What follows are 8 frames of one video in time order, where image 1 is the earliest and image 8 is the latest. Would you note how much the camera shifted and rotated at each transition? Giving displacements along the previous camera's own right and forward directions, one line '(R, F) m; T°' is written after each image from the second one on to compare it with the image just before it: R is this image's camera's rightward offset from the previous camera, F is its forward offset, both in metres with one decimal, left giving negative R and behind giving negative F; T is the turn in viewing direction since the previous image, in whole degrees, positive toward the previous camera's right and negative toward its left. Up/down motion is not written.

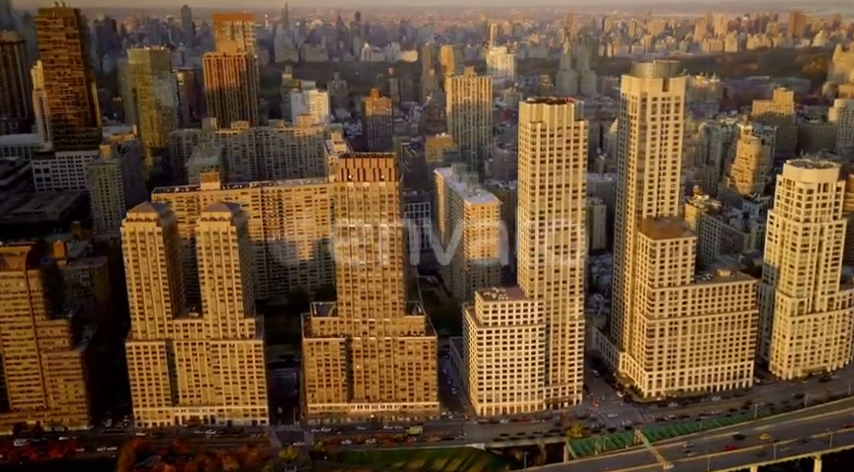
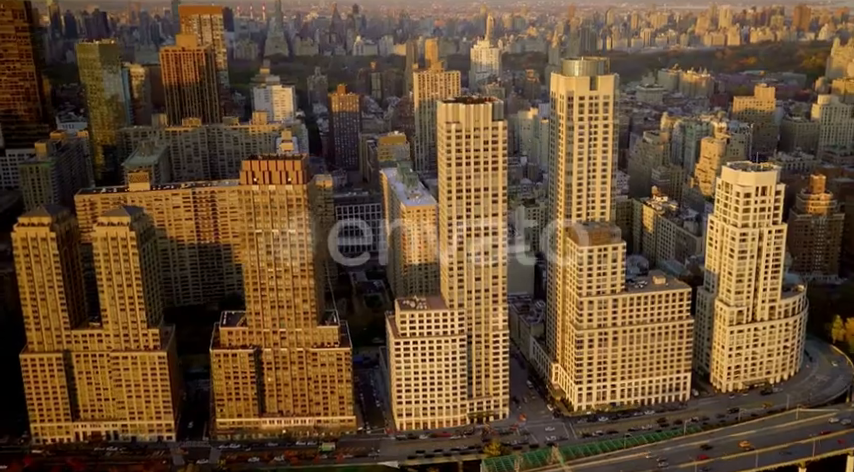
(+4.8, +2.1) m; 0°
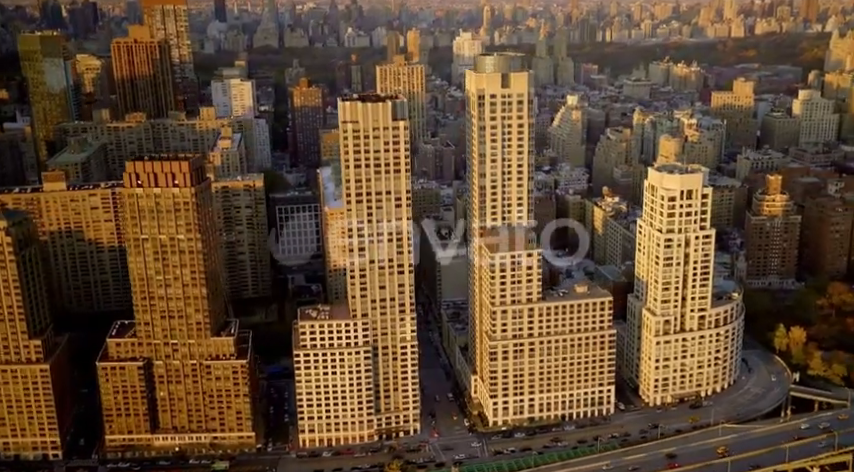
(+5.3, +2.4) m; 0°
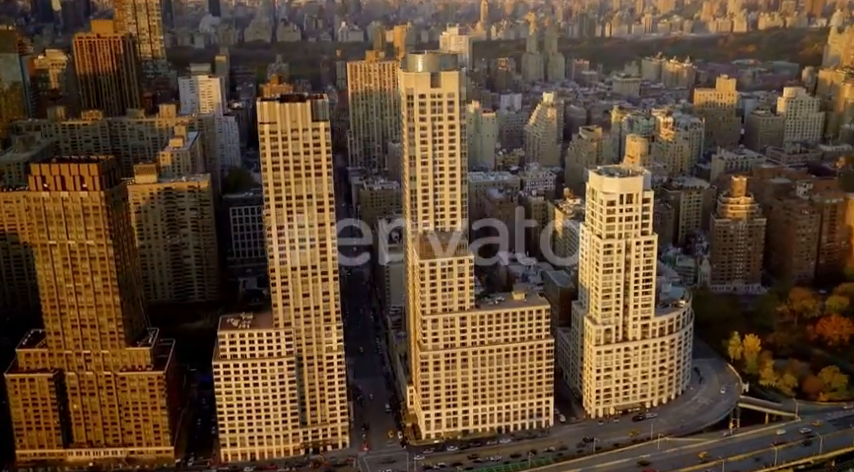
(+3.9, +1.7) m; 0°
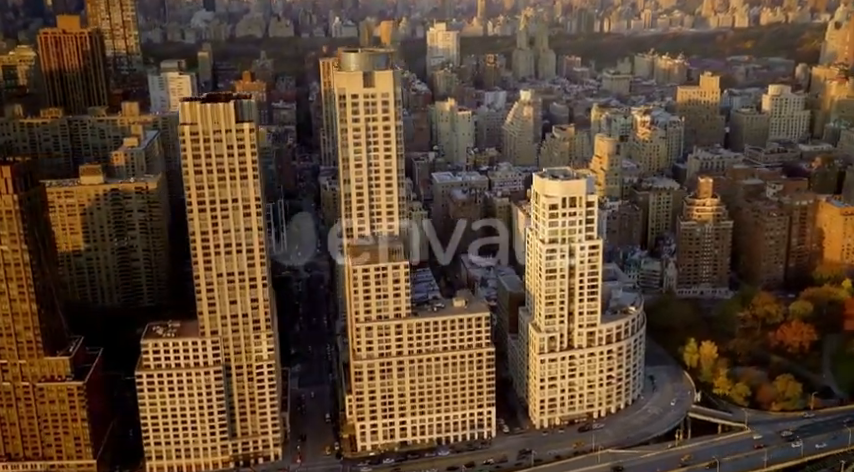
(+3.4, +1.5) m; 0°
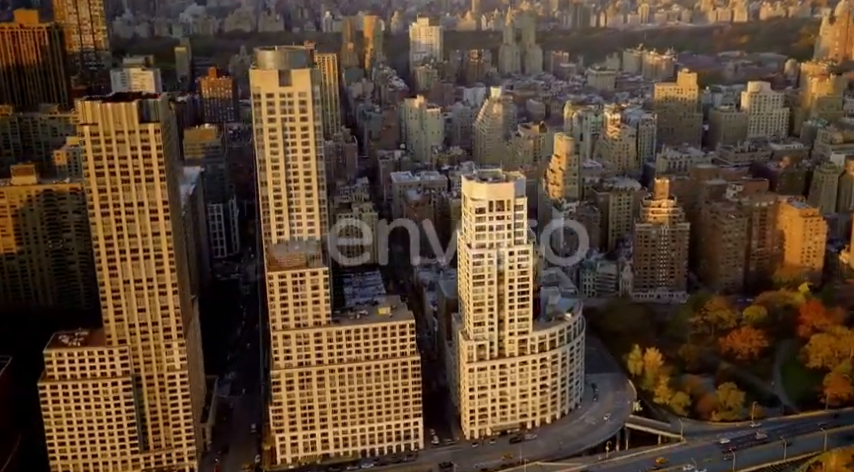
(+3.9, +1.5) m; 0°
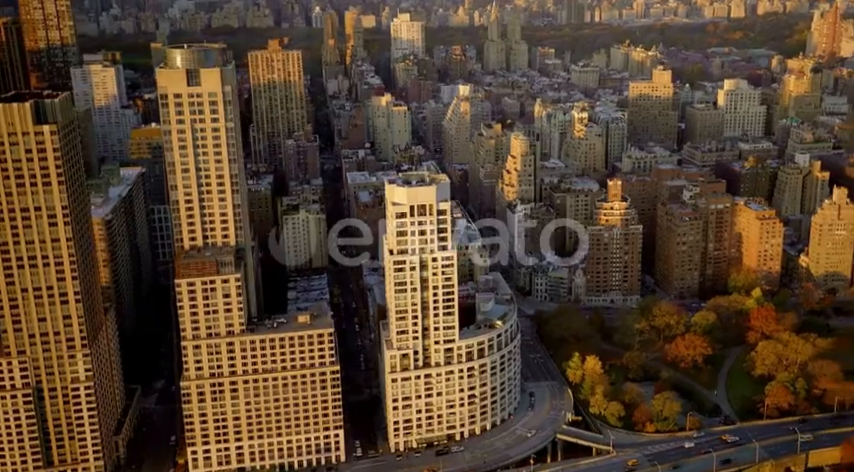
(+3.9, +1.4) m; 0°
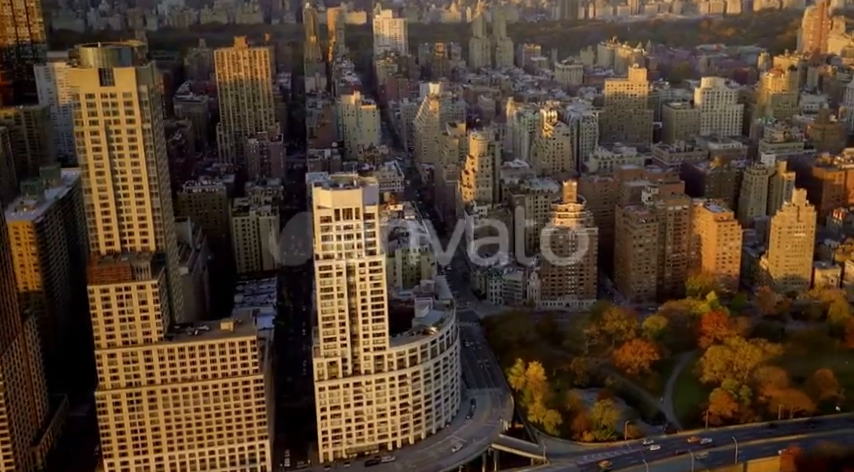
(+3.4, +1.1) m; 0°
